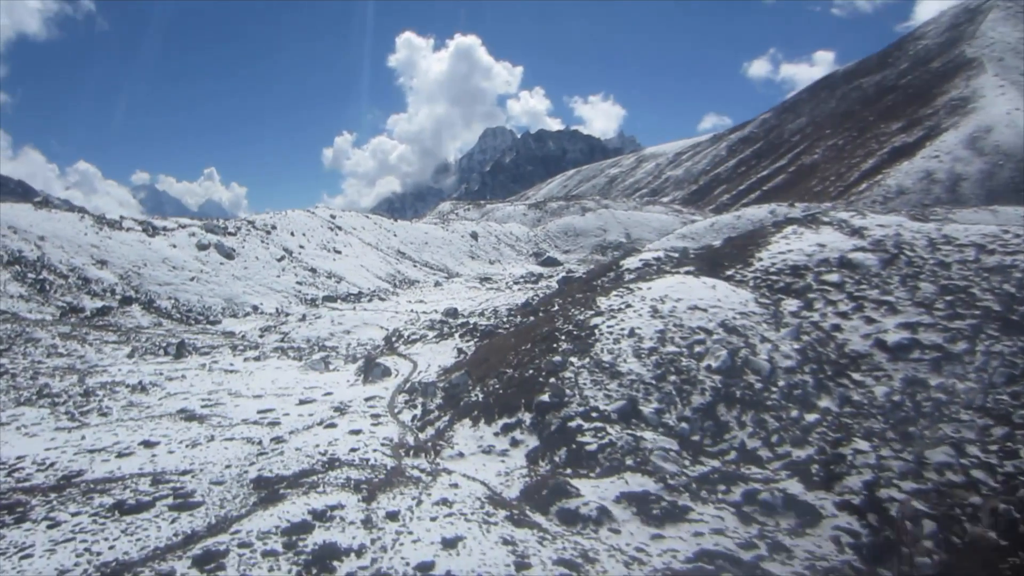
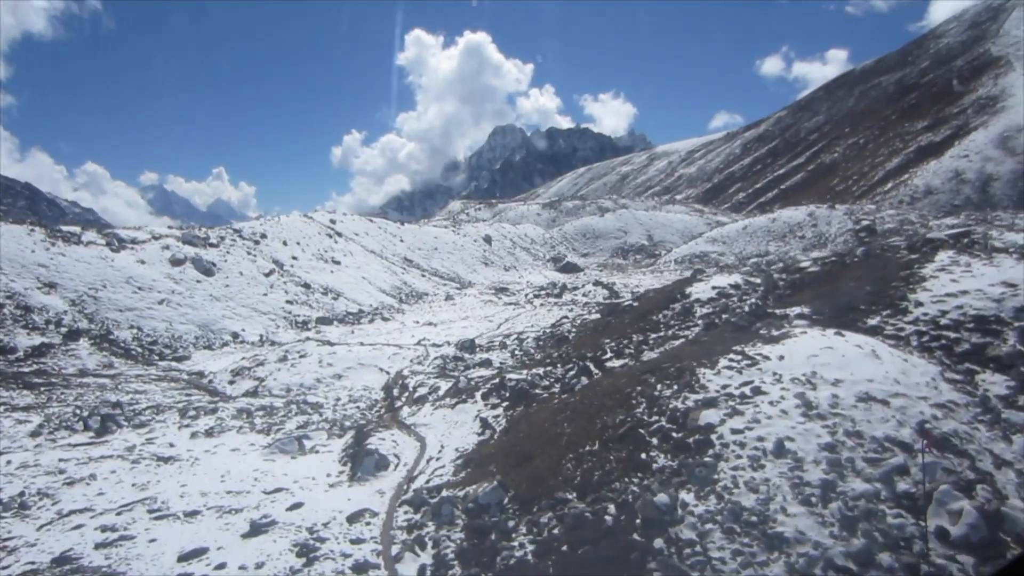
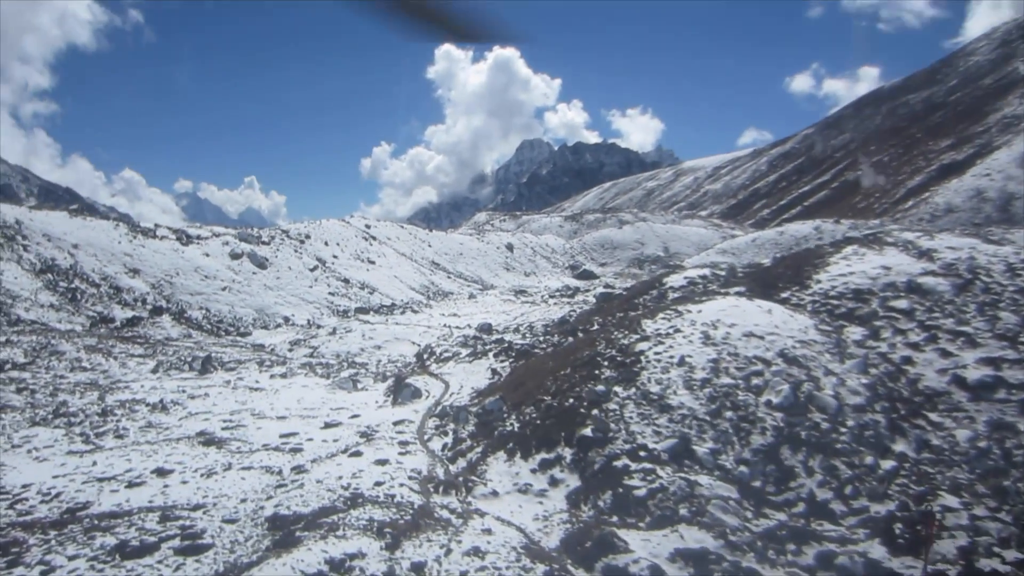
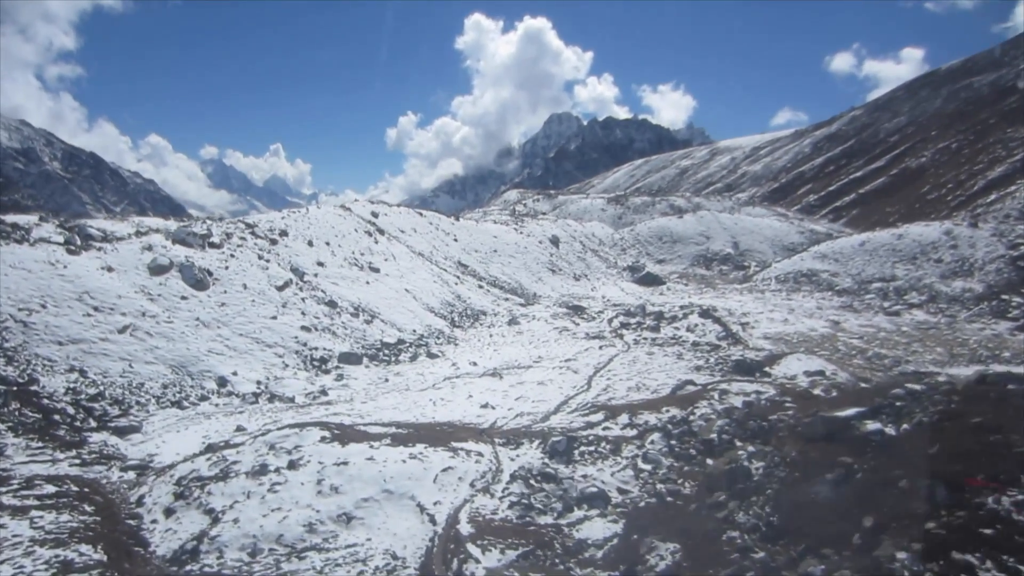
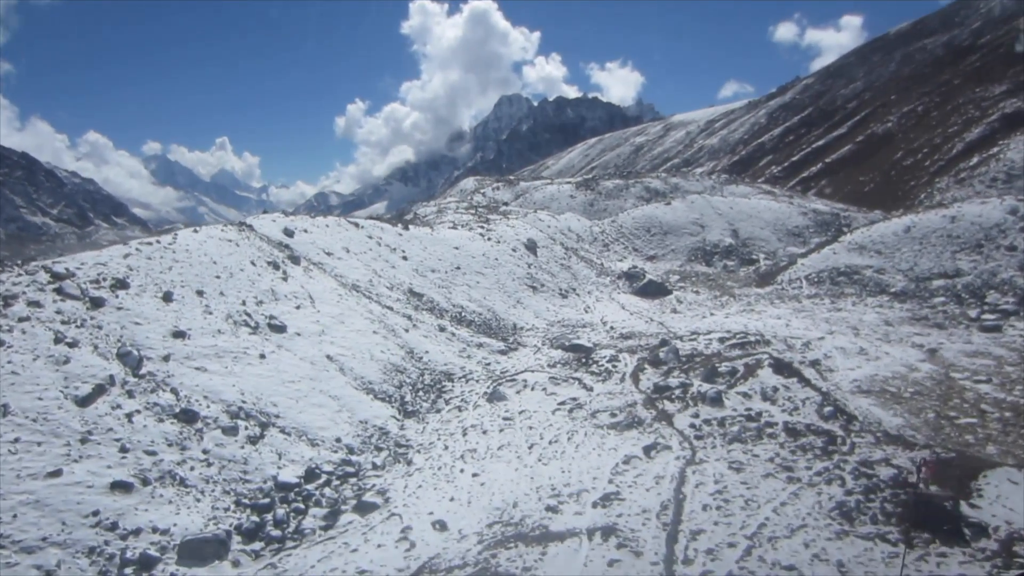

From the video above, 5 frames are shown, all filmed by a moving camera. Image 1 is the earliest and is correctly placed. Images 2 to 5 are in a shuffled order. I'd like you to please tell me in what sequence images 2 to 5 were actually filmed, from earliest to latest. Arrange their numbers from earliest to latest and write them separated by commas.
3, 2, 4, 5
